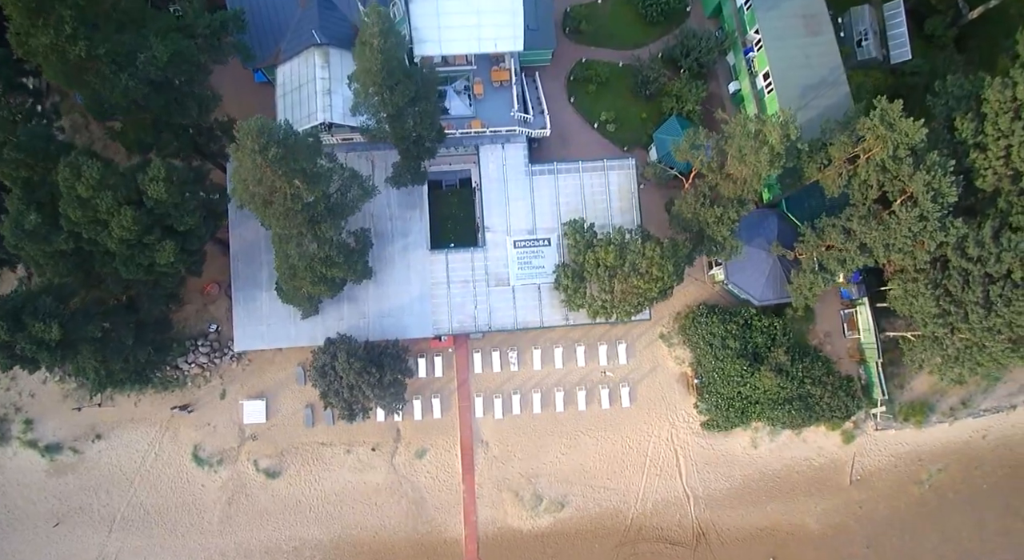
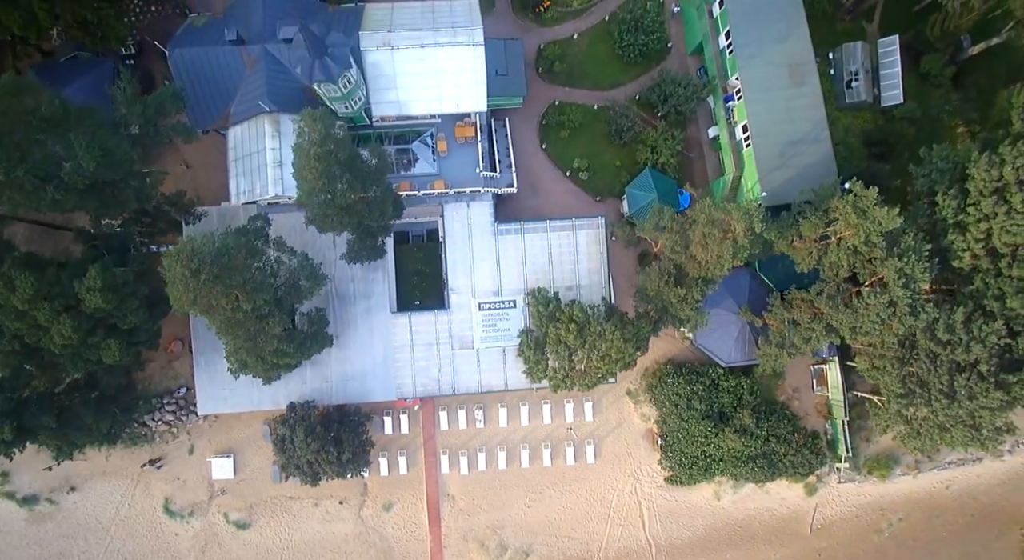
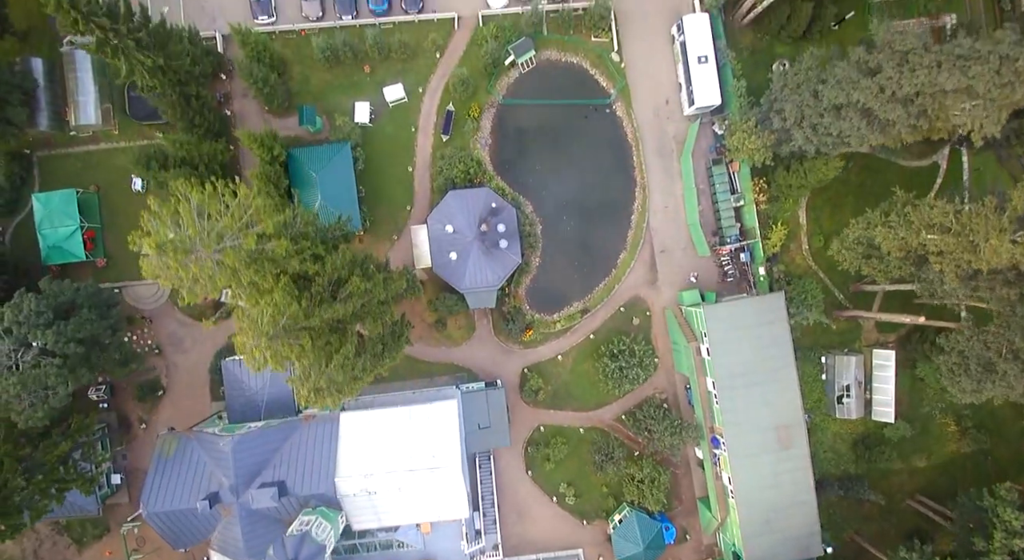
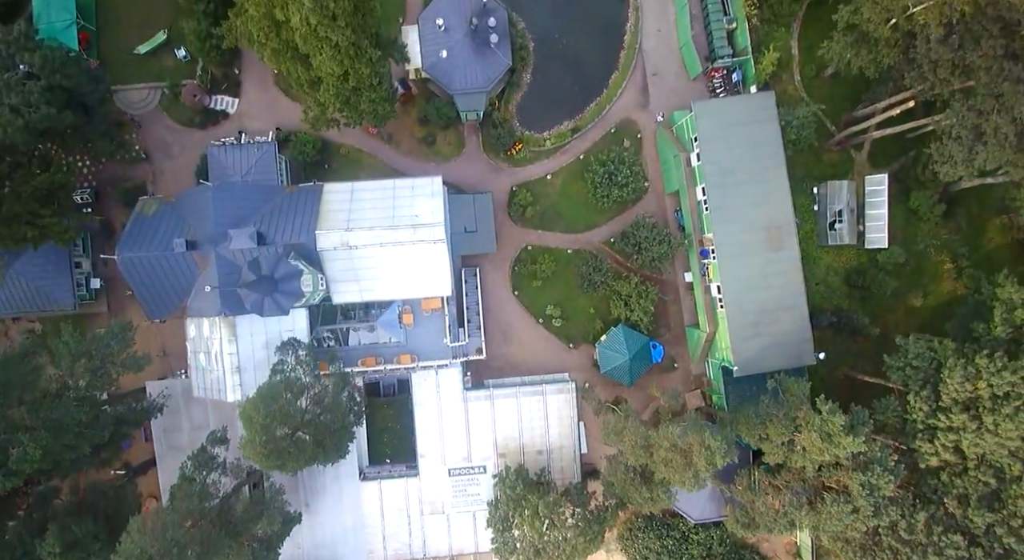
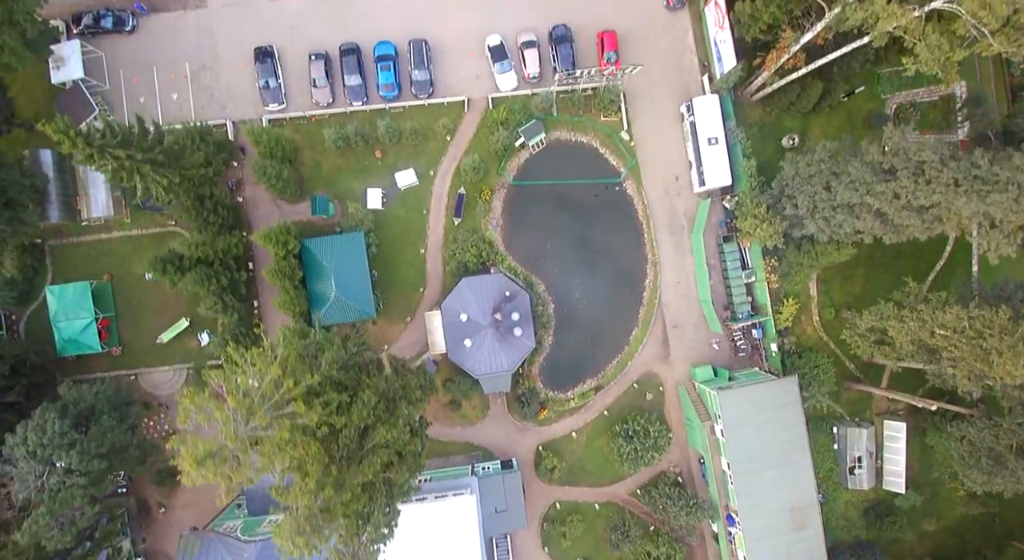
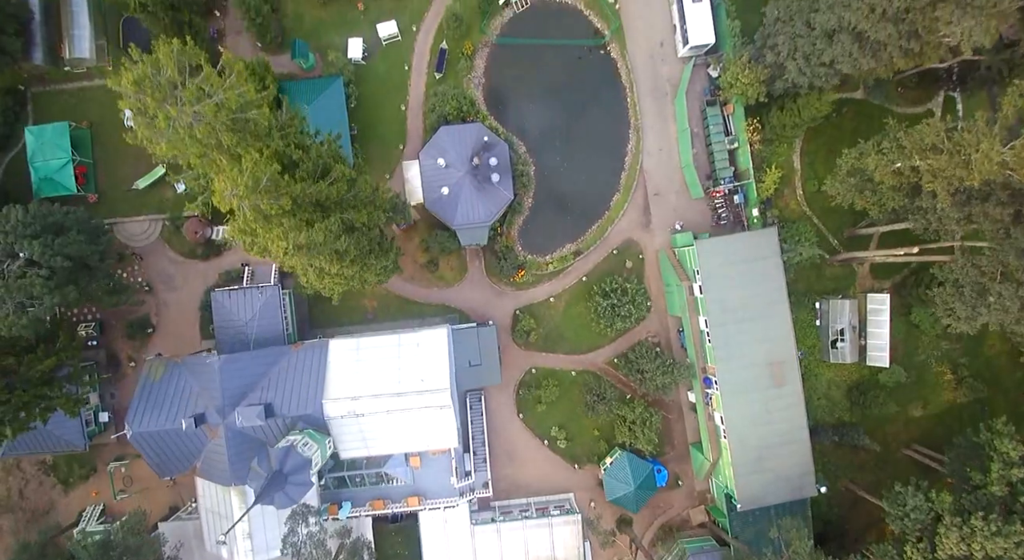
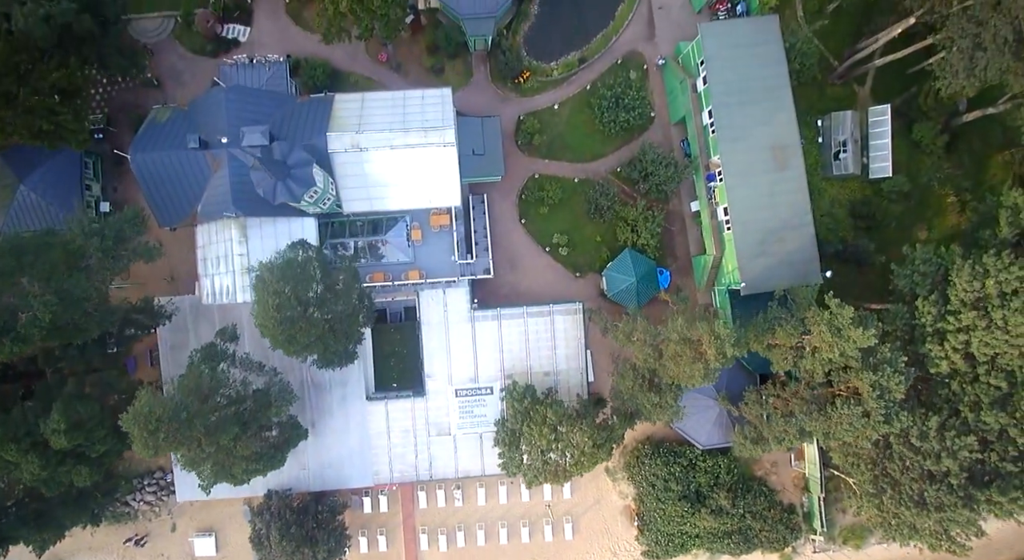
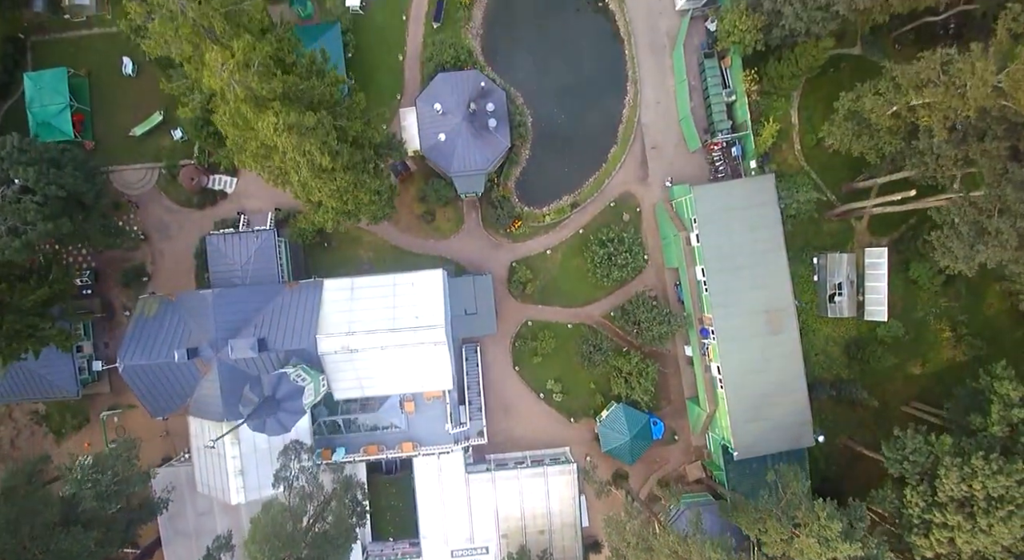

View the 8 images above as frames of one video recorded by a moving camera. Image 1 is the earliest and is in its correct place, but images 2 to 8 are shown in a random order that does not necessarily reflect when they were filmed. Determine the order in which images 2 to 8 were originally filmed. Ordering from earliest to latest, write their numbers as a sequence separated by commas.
2, 7, 4, 8, 6, 3, 5
